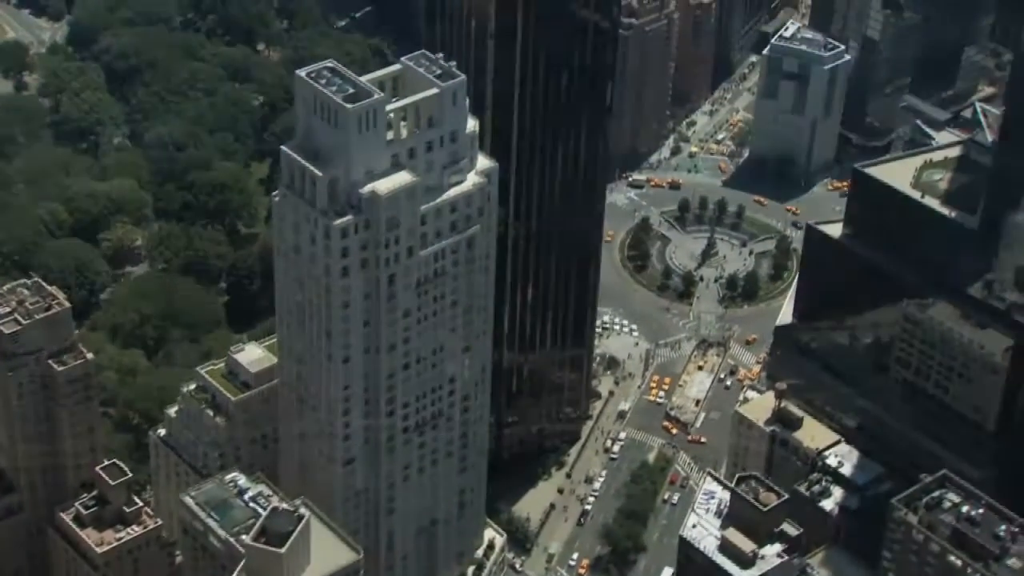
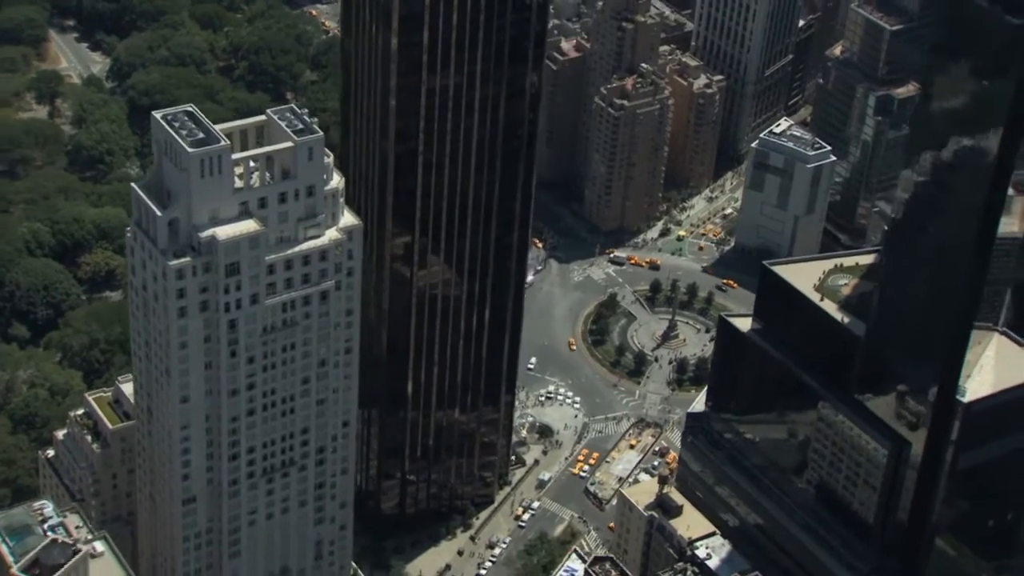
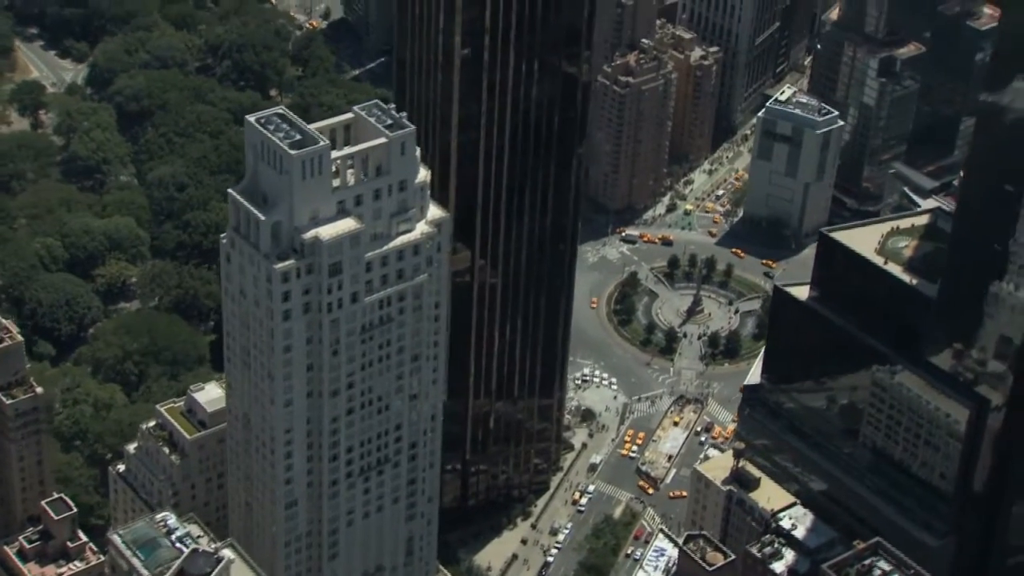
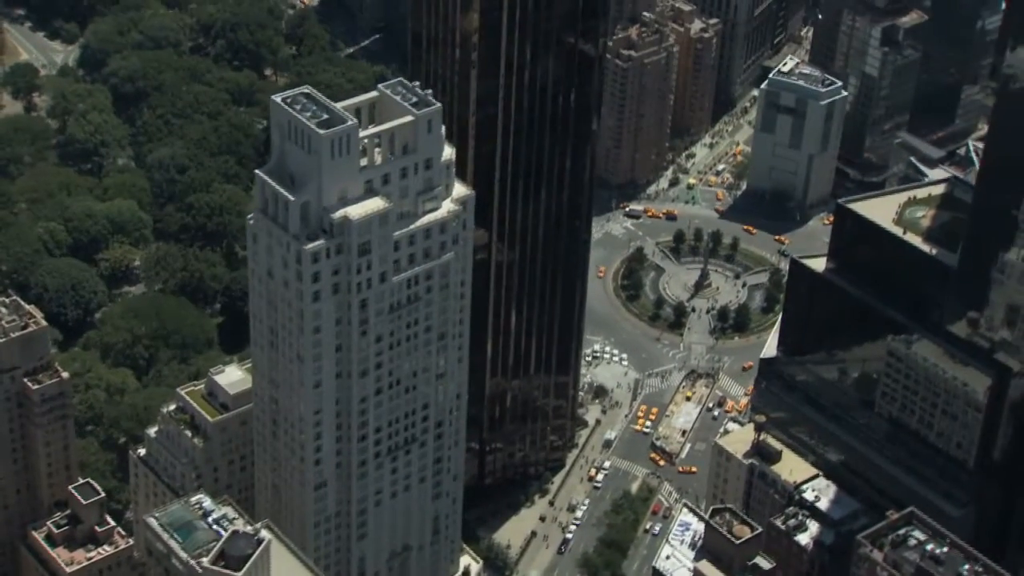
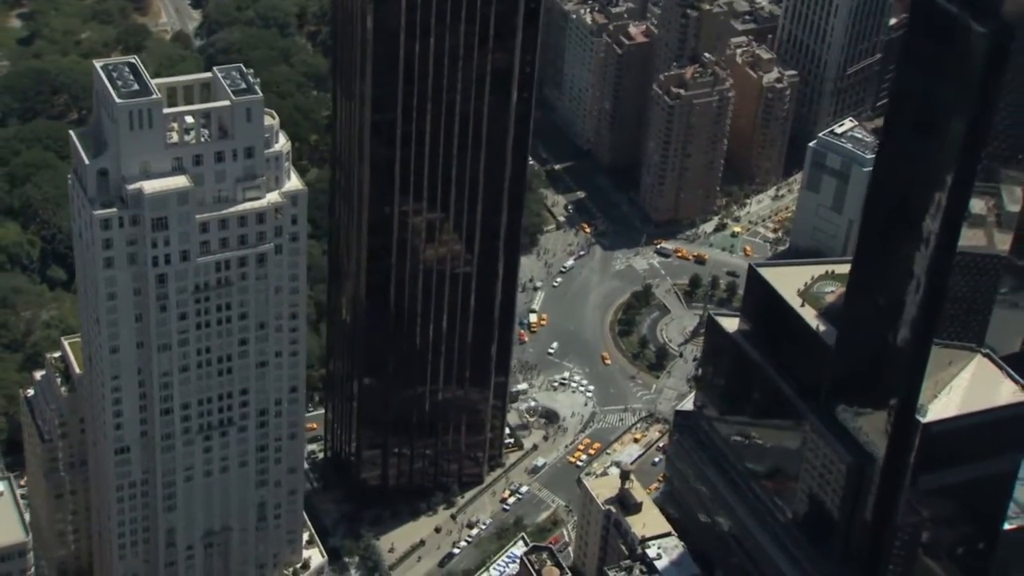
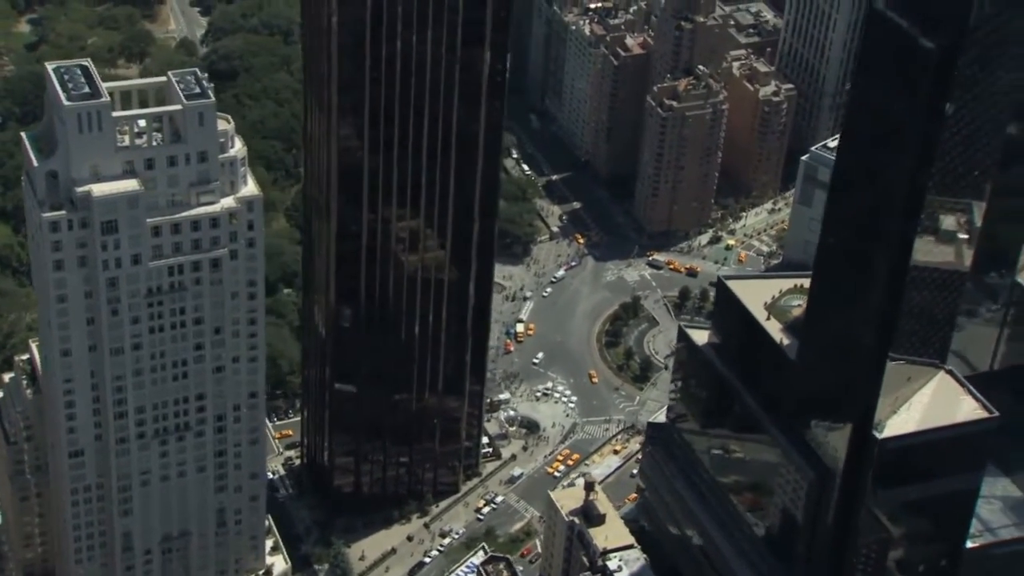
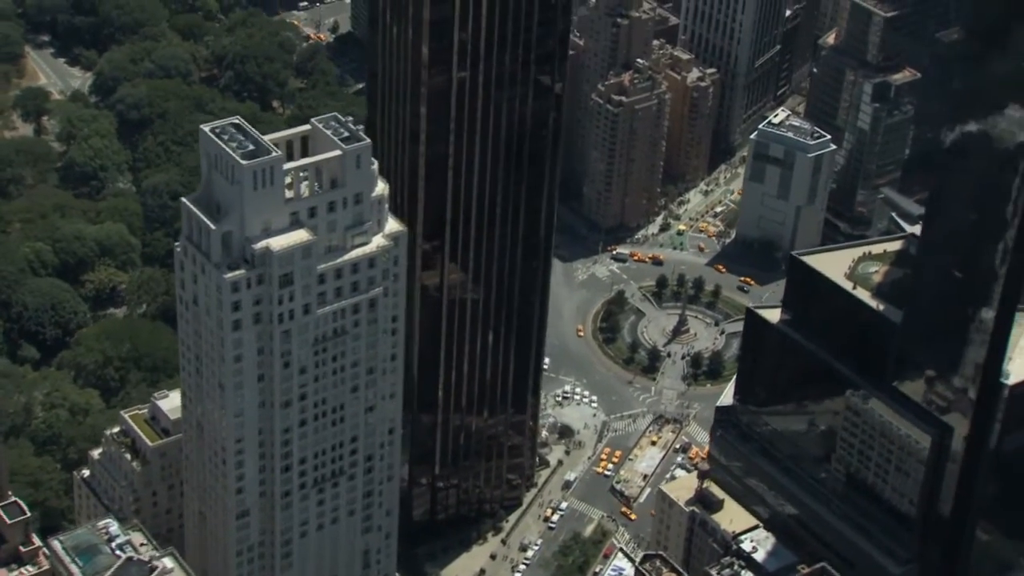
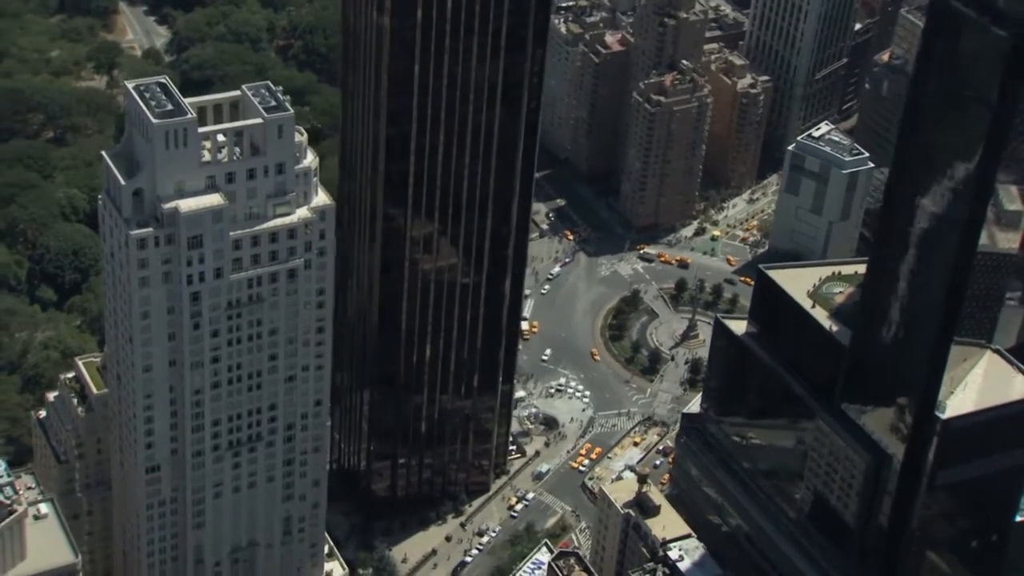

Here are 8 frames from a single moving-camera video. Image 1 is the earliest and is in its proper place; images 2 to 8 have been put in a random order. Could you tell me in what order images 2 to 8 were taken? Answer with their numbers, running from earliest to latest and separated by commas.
4, 3, 7, 2, 8, 5, 6
